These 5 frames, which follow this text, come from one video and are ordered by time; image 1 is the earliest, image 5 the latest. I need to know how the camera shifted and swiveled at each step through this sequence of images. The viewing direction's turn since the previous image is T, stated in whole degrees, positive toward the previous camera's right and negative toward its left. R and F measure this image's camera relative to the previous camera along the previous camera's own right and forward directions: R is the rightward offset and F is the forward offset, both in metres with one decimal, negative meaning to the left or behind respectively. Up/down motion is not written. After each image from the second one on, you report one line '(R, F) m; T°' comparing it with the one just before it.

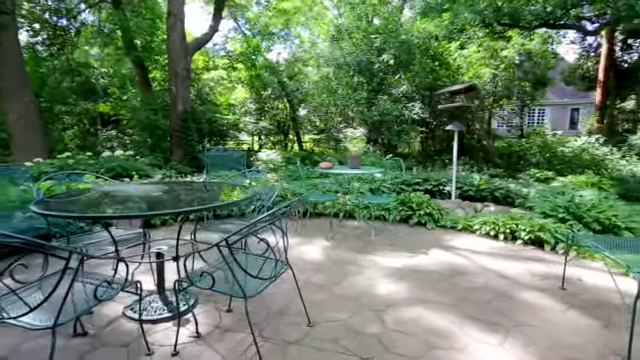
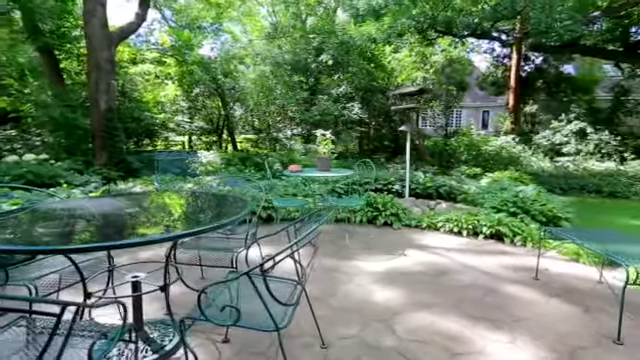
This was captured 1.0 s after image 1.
(-0.4, +0.2) m; +12°
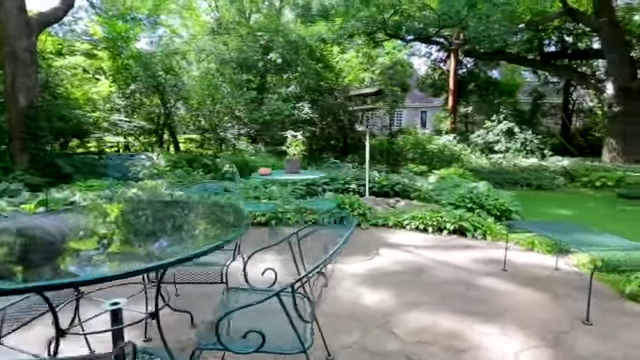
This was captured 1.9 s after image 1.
(-0.3, +0.1) m; +9°
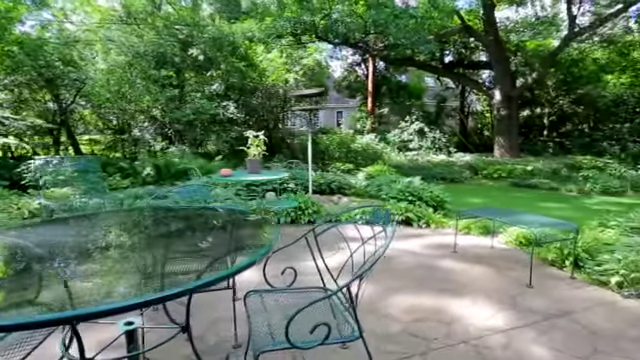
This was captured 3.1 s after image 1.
(-0.4, 0.0) m; +14°
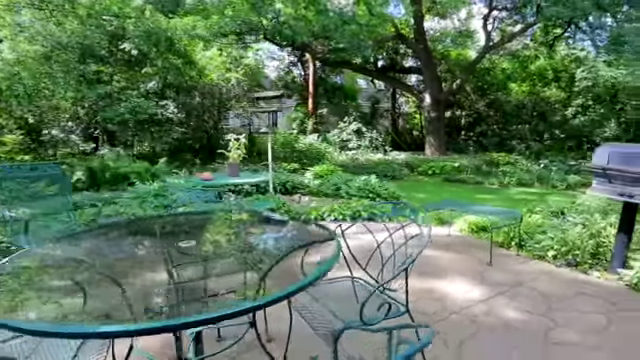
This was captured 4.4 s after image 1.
(-0.5, -0.2) m; +11°
